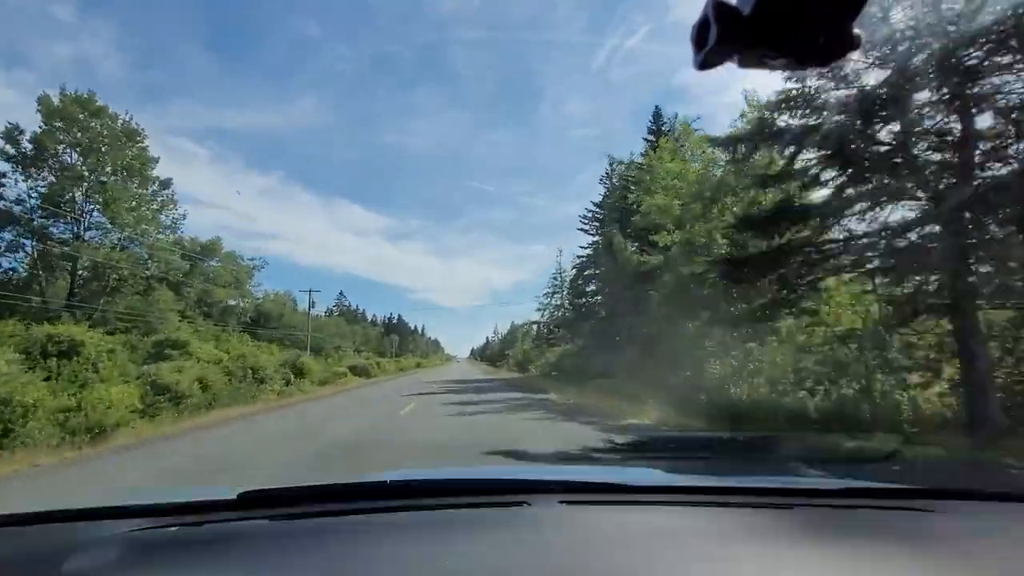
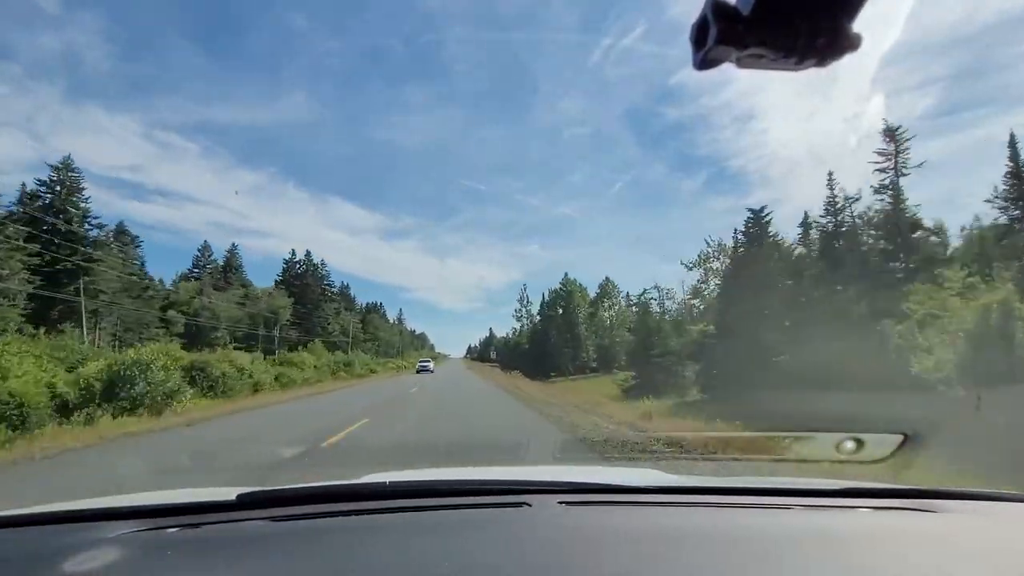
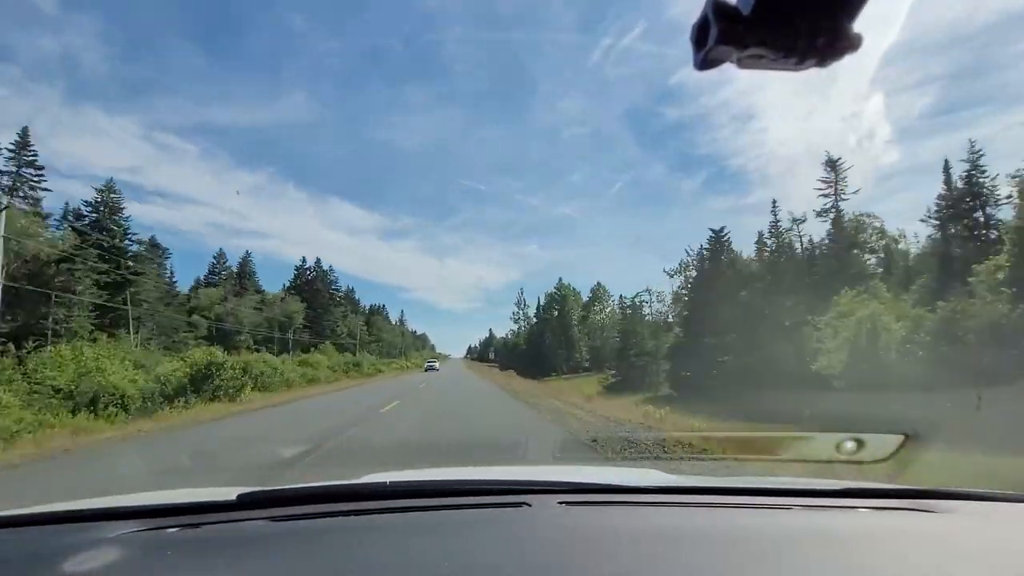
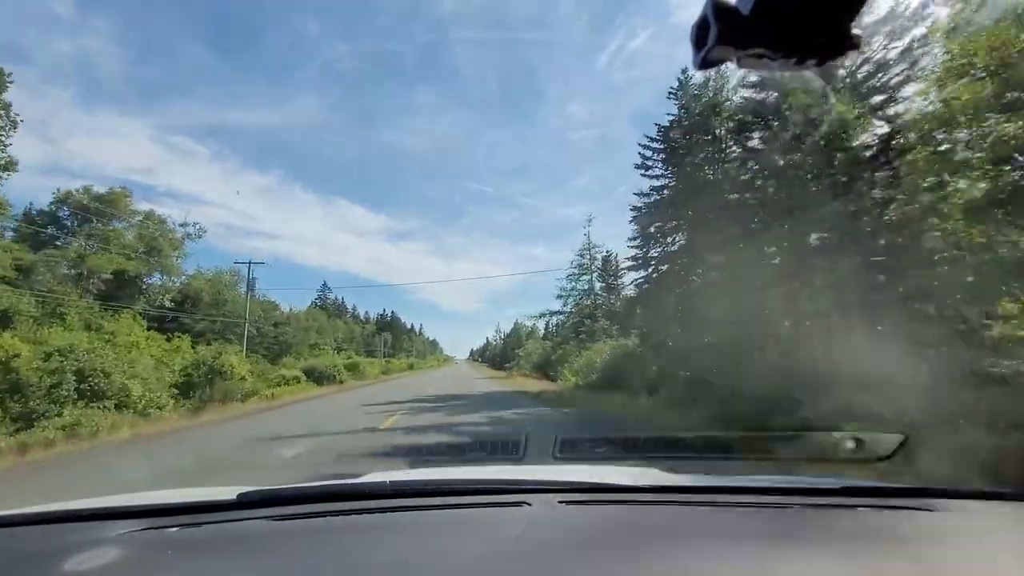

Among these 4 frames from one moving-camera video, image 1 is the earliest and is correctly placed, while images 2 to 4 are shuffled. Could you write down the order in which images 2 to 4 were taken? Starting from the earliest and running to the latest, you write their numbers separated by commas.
4, 3, 2
